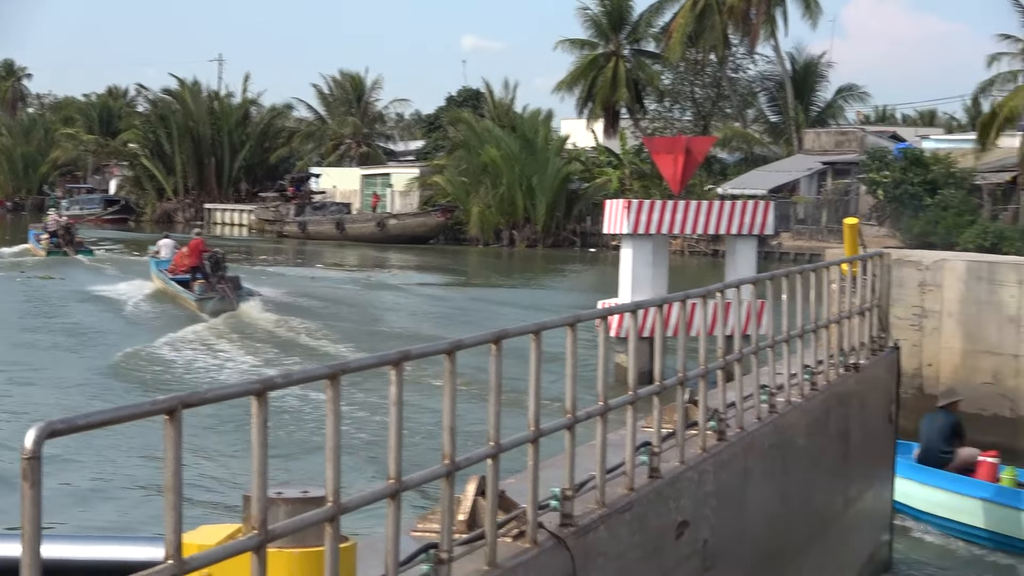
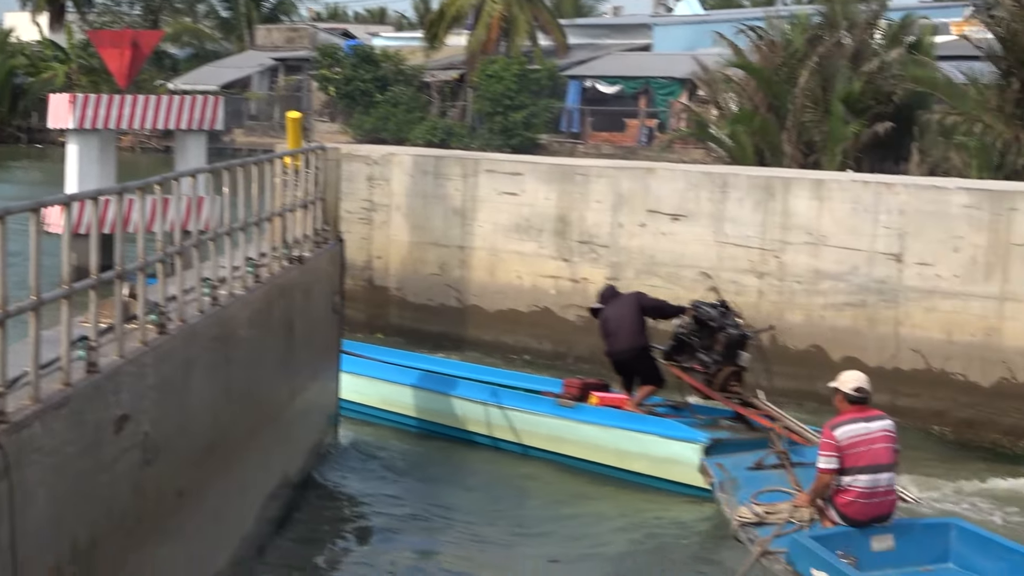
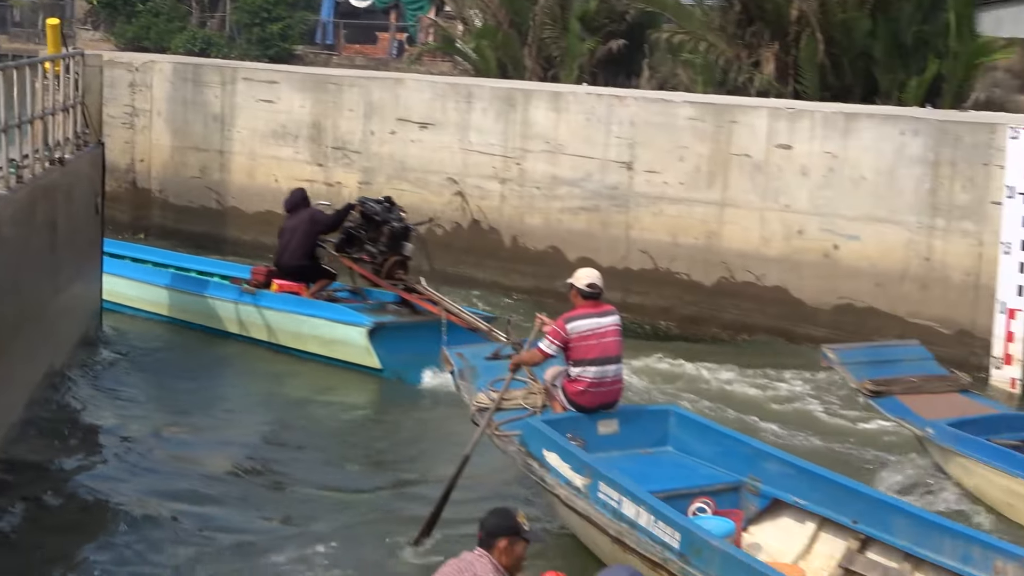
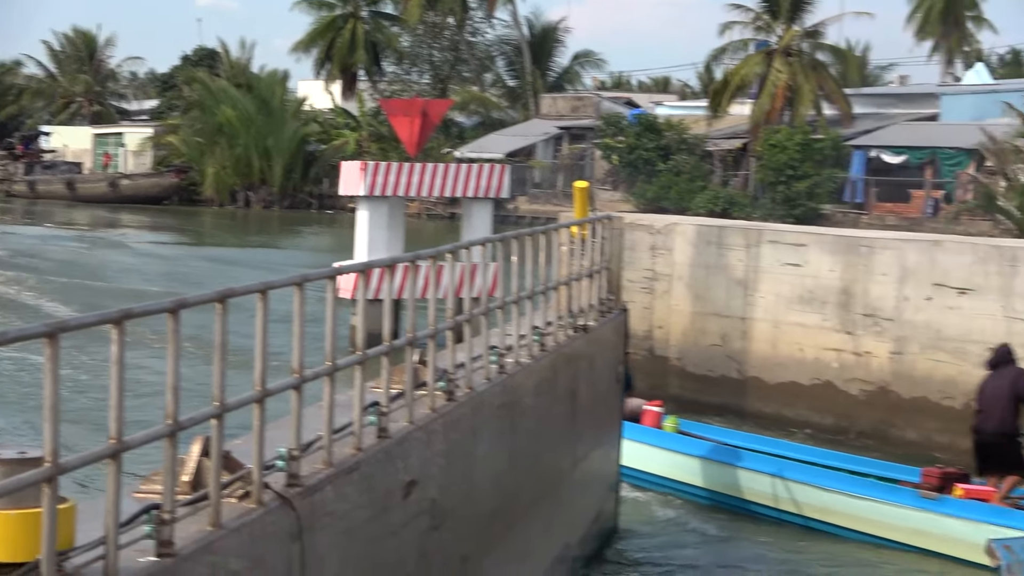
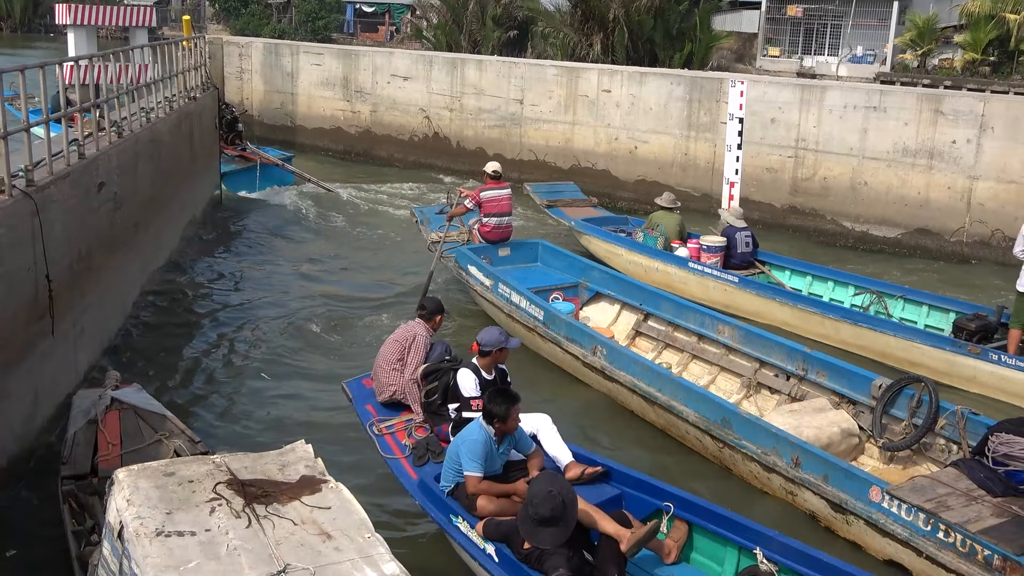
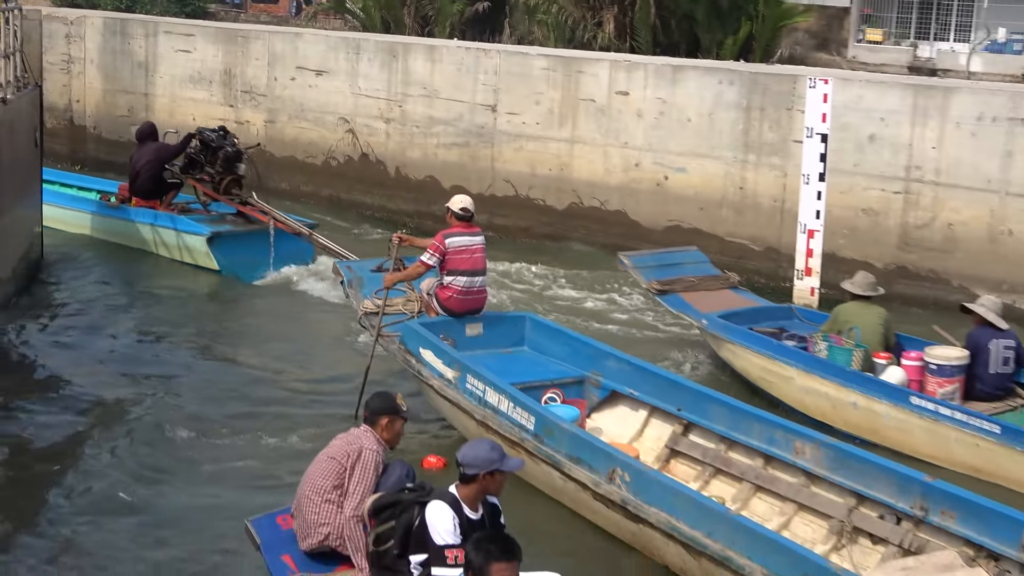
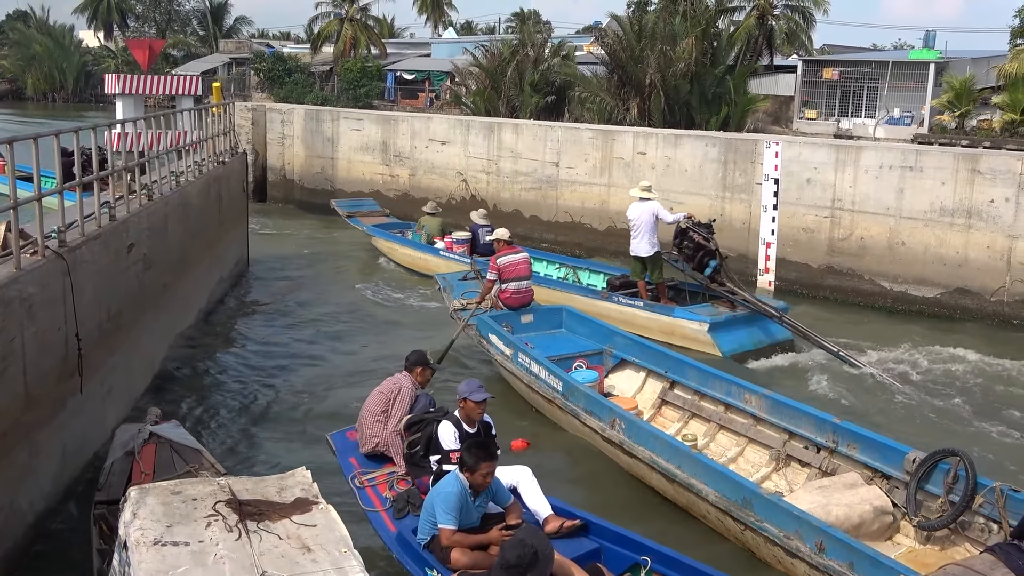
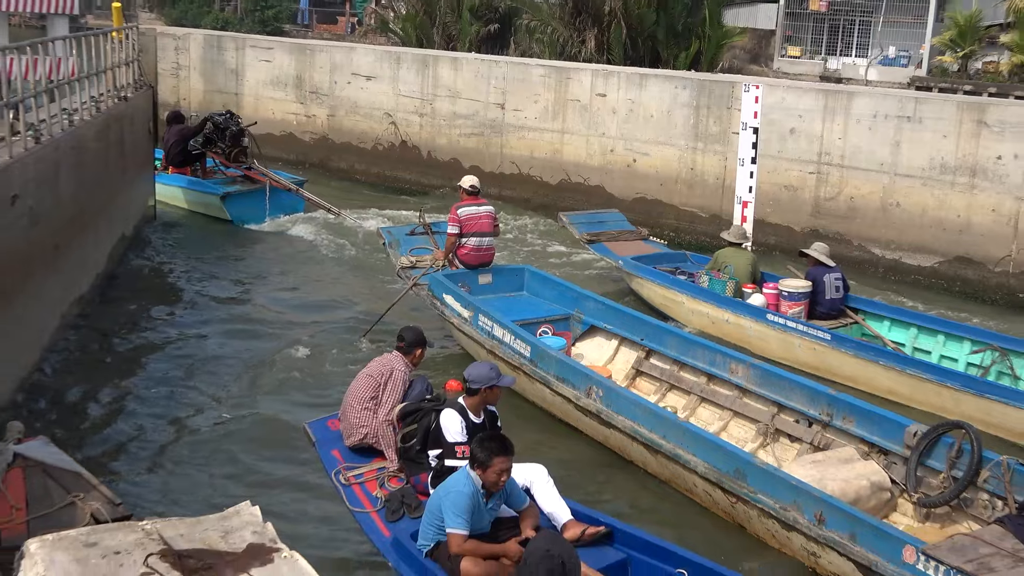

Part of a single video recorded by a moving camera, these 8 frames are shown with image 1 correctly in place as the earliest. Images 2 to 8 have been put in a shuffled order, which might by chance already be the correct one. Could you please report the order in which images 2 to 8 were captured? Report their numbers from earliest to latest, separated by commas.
4, 2, 3, 6, 8, 5, 7
